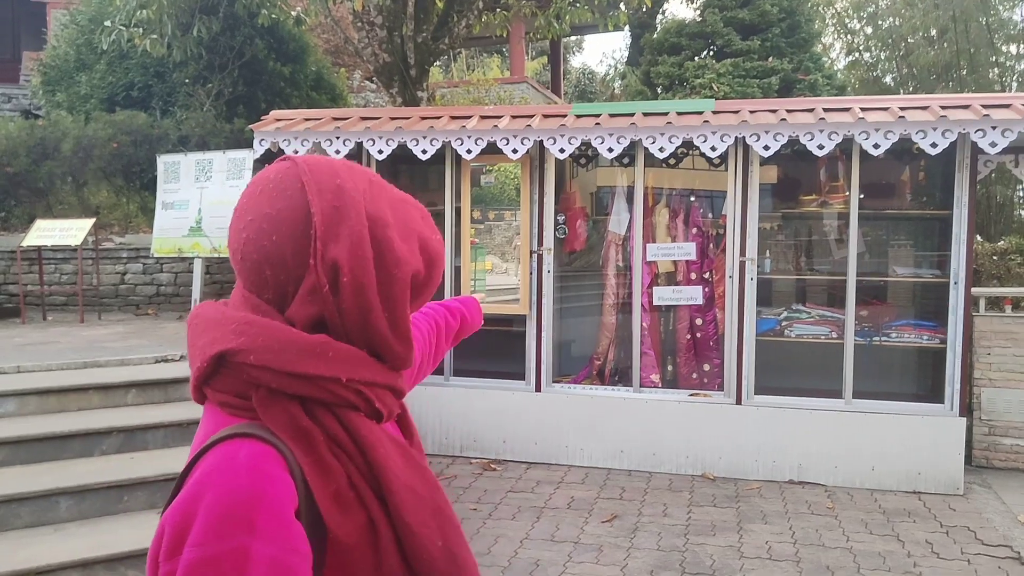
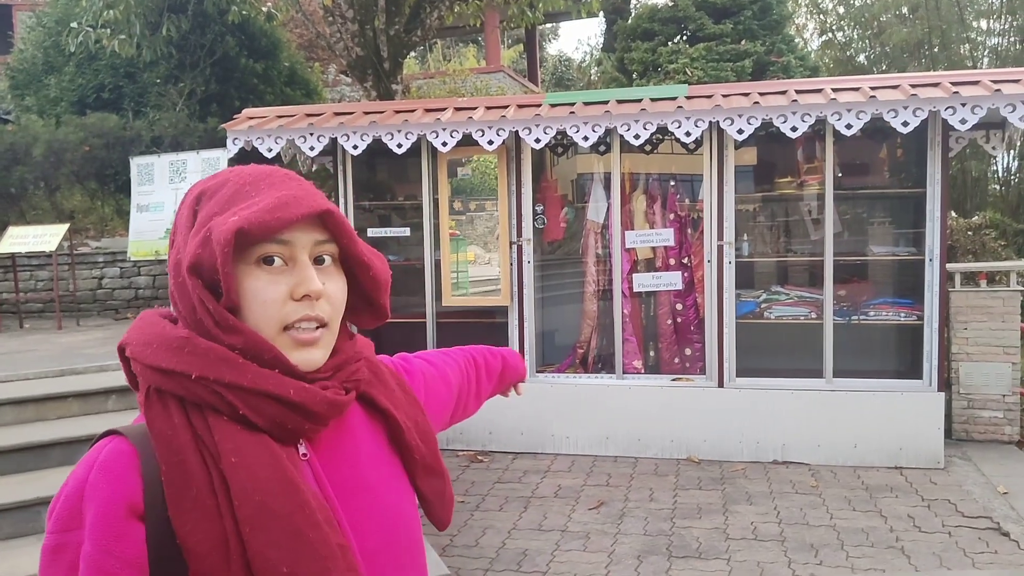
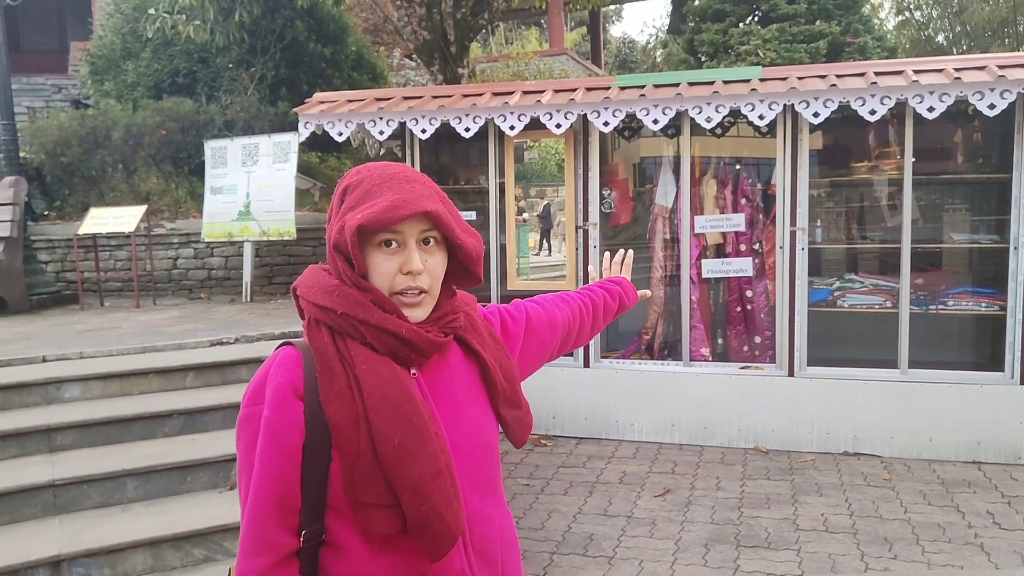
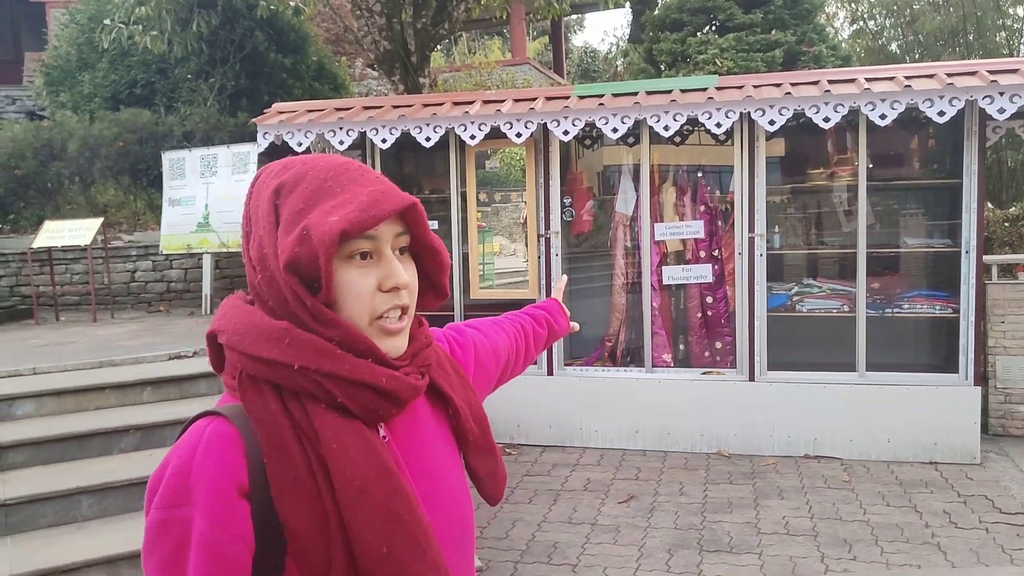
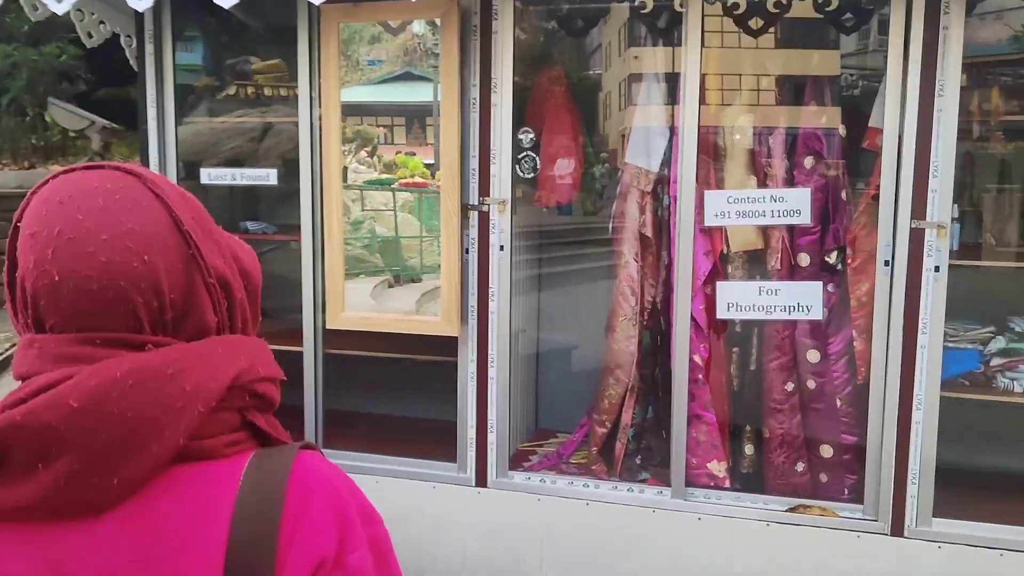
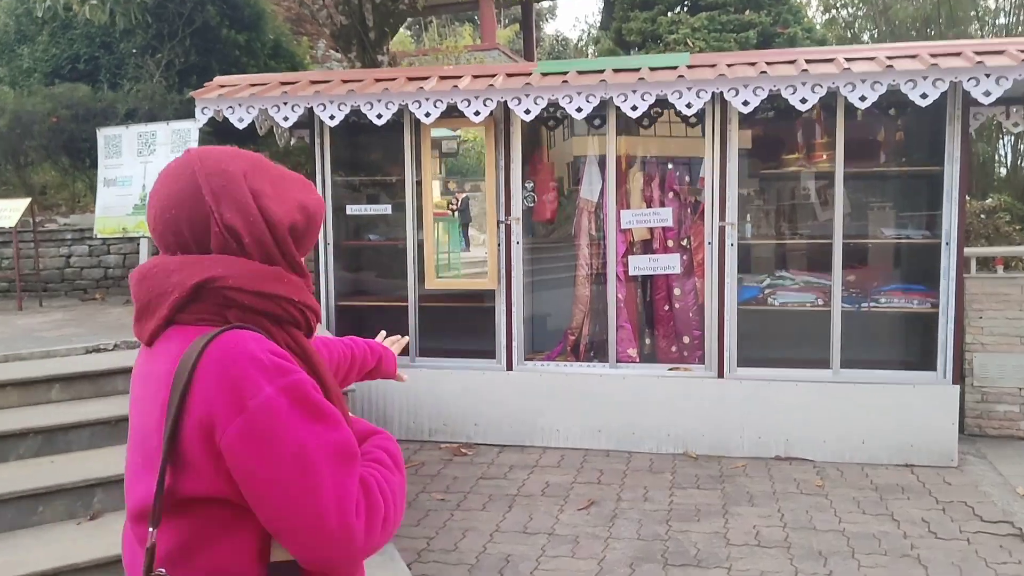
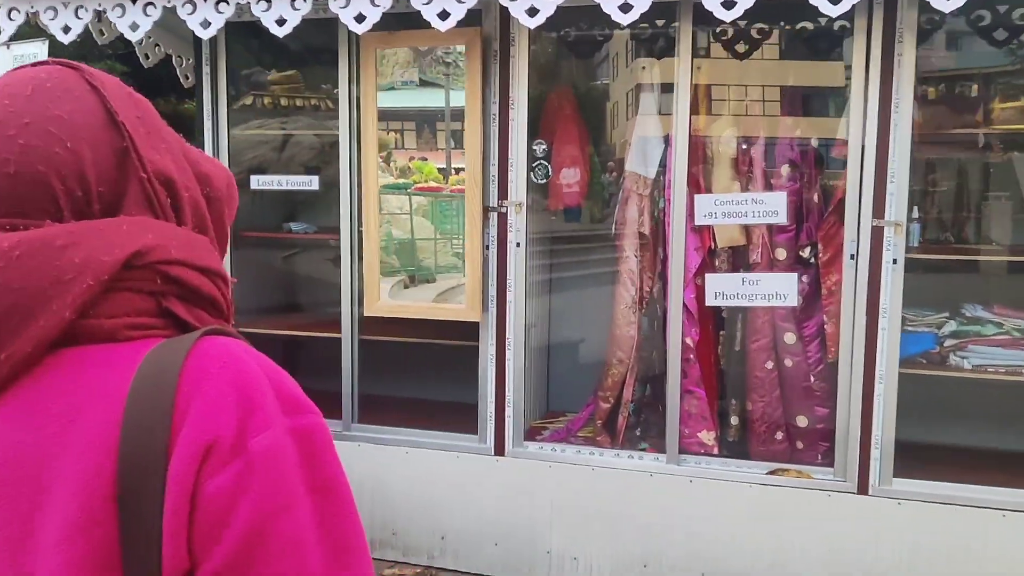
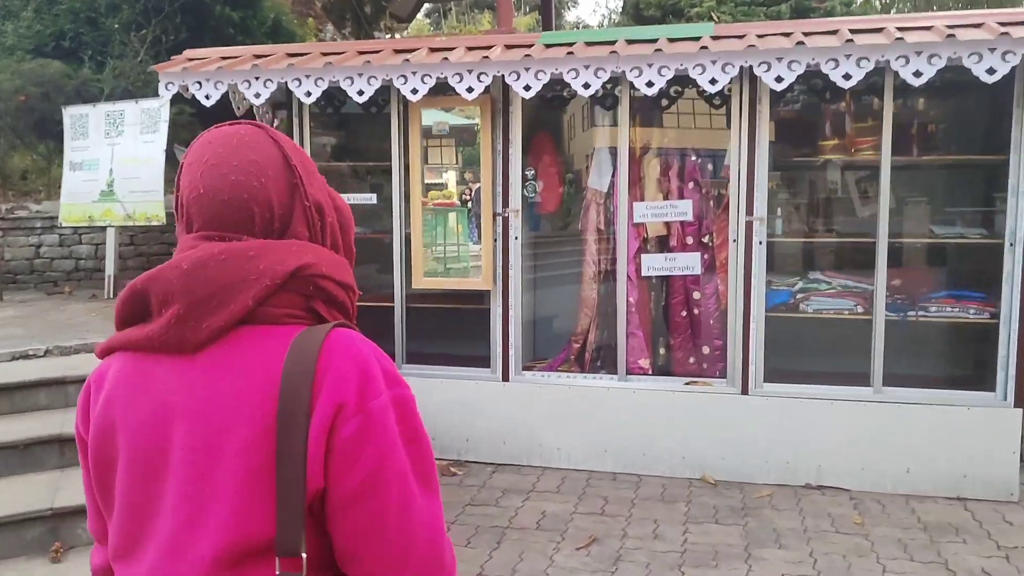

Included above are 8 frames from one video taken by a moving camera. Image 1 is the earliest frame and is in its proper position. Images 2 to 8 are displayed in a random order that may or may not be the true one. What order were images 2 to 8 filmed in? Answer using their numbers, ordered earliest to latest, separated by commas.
2, 4, 3, 6, 8, 7, 5
